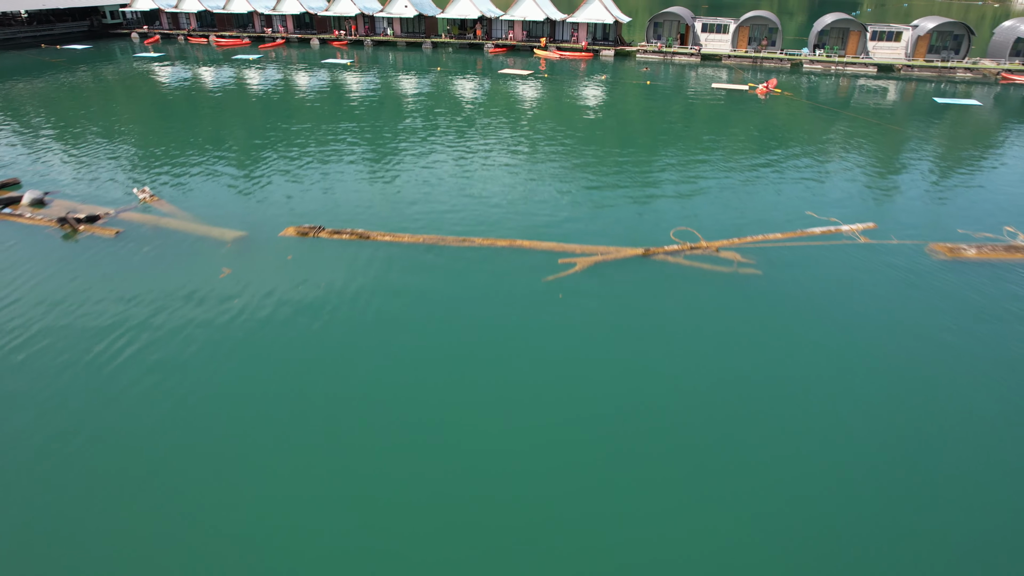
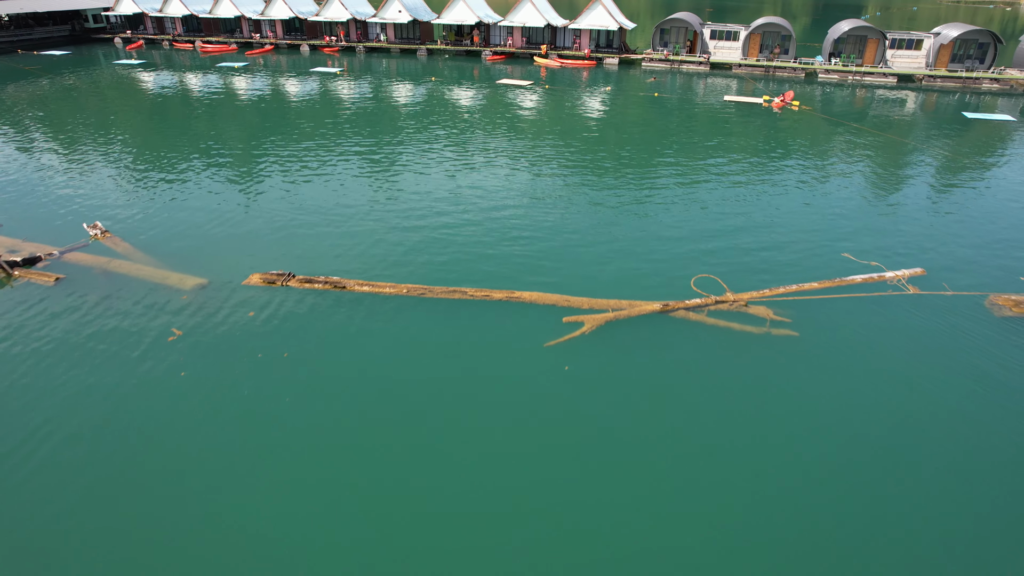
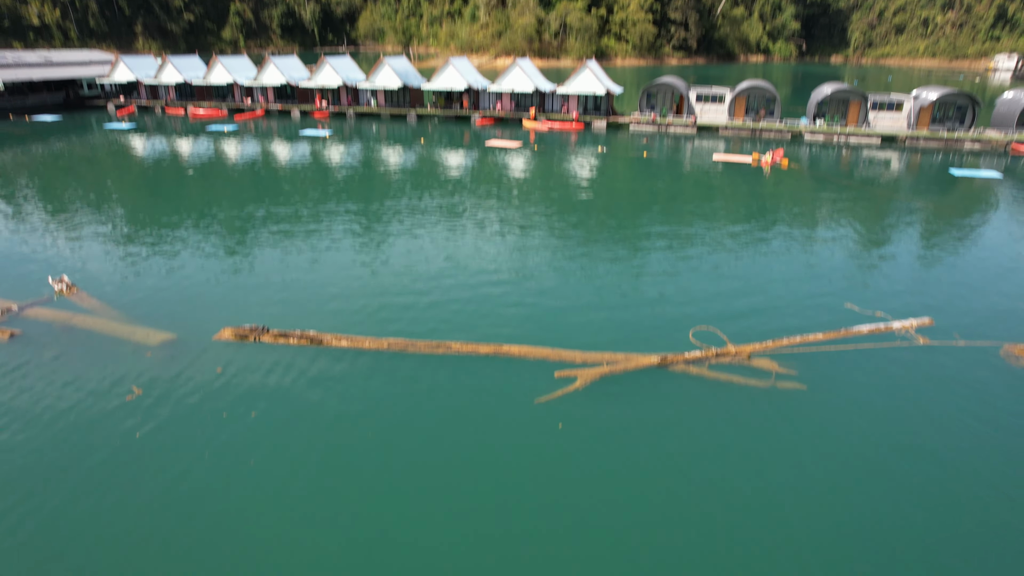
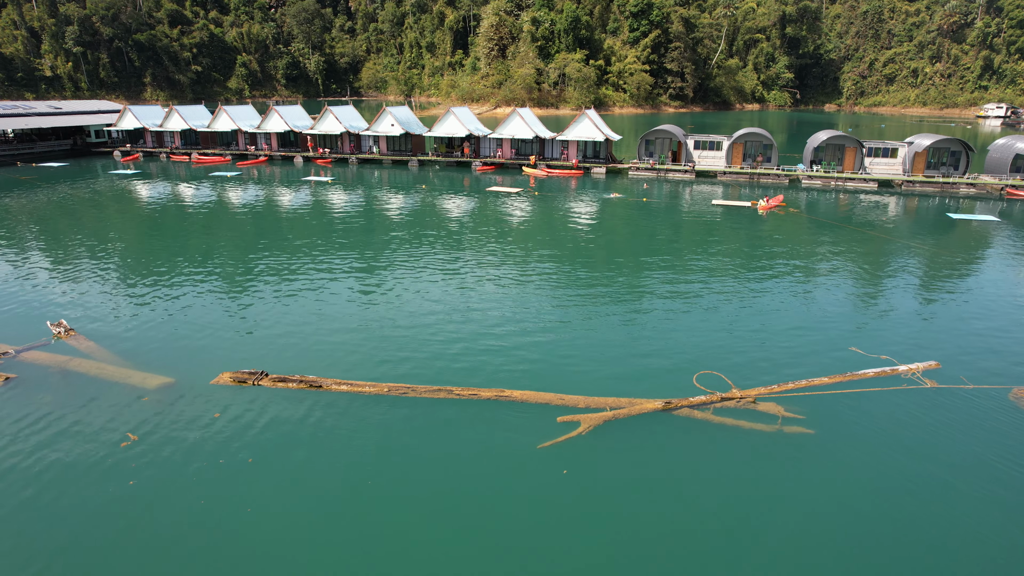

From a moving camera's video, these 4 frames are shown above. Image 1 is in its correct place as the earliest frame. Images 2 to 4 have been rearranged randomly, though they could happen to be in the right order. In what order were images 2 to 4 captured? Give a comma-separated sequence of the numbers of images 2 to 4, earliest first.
2, 3, 4
